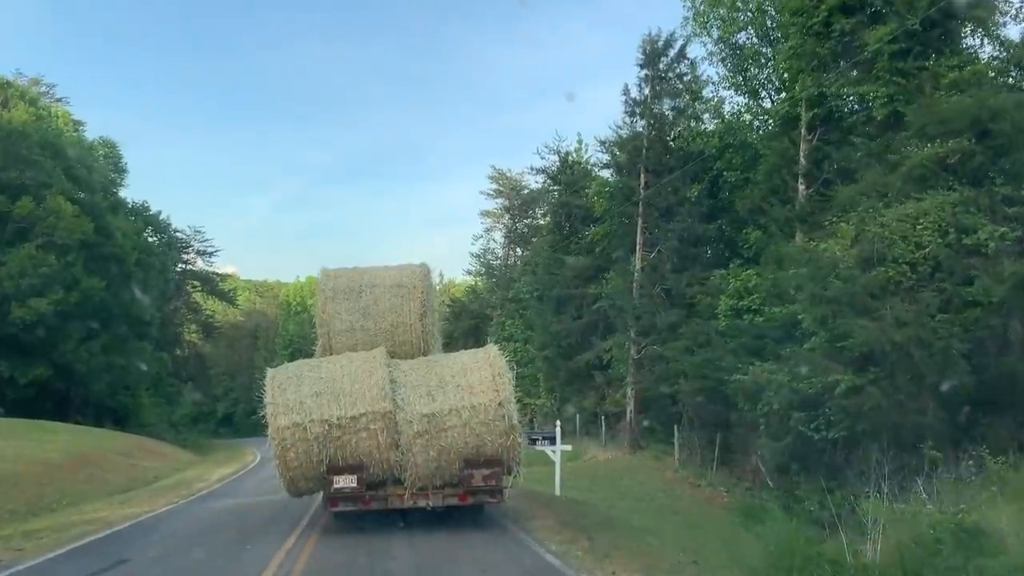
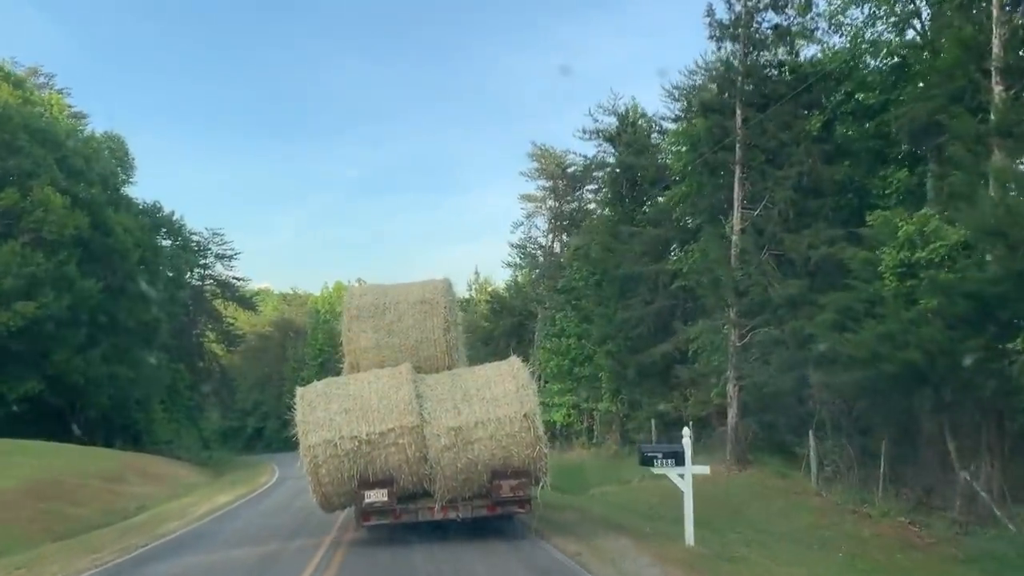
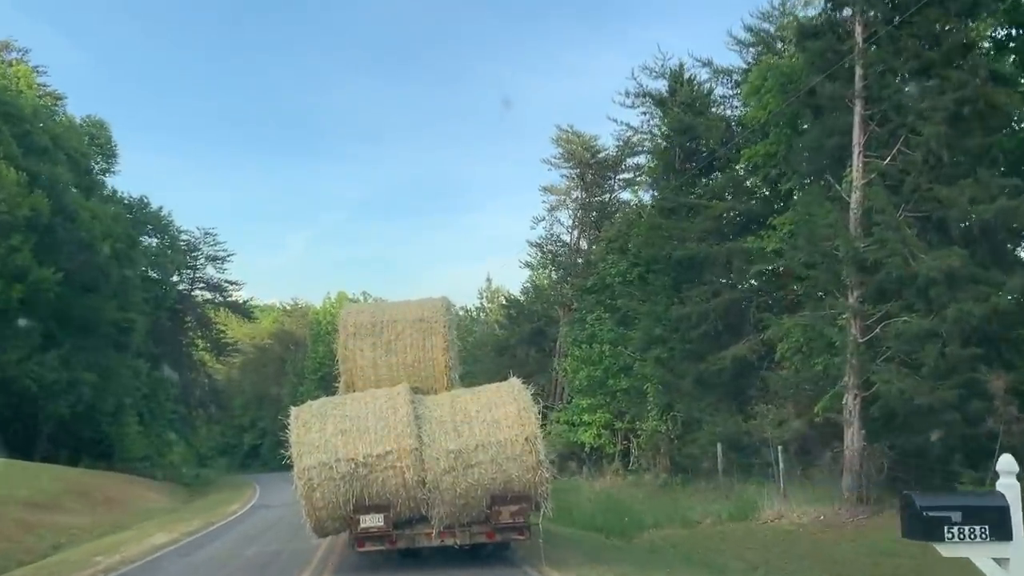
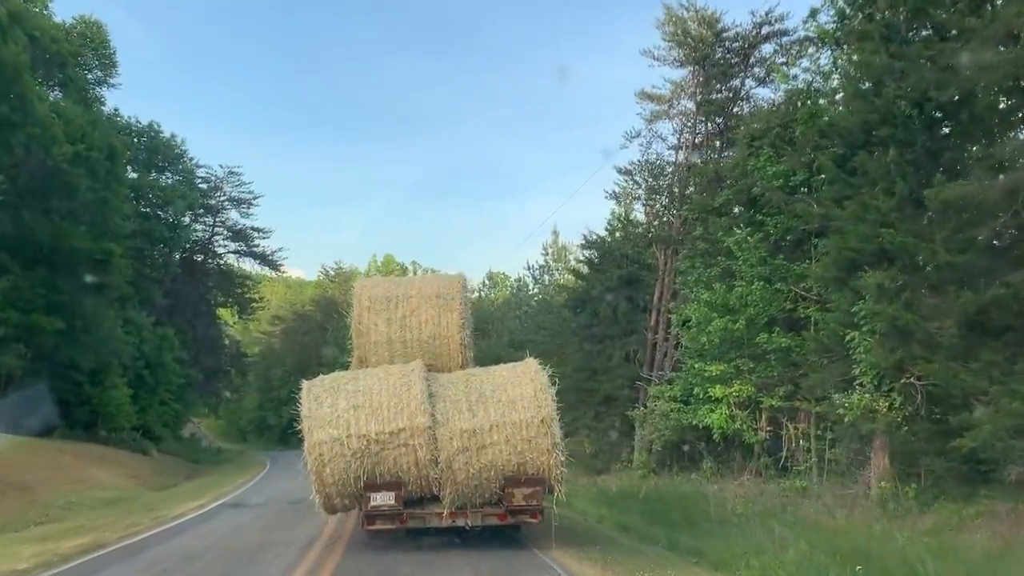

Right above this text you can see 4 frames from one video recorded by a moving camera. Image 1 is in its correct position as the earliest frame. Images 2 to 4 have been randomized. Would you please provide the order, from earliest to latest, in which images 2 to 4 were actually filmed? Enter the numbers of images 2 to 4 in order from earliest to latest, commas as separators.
2, 3, 4
